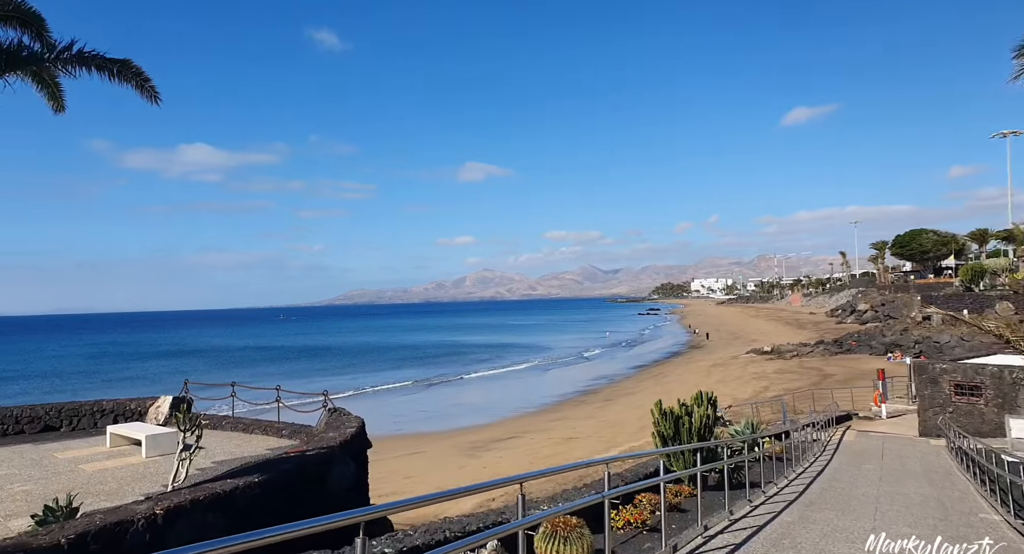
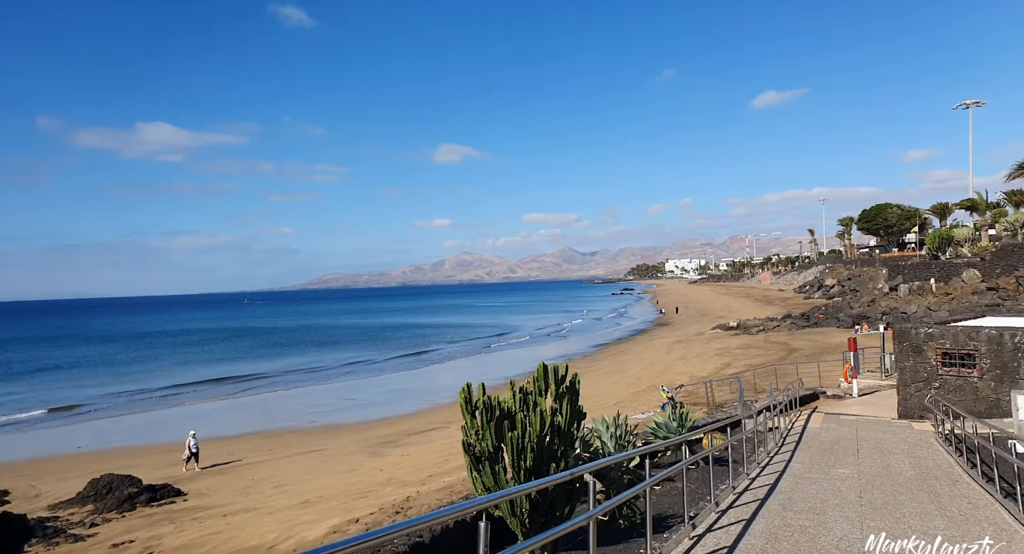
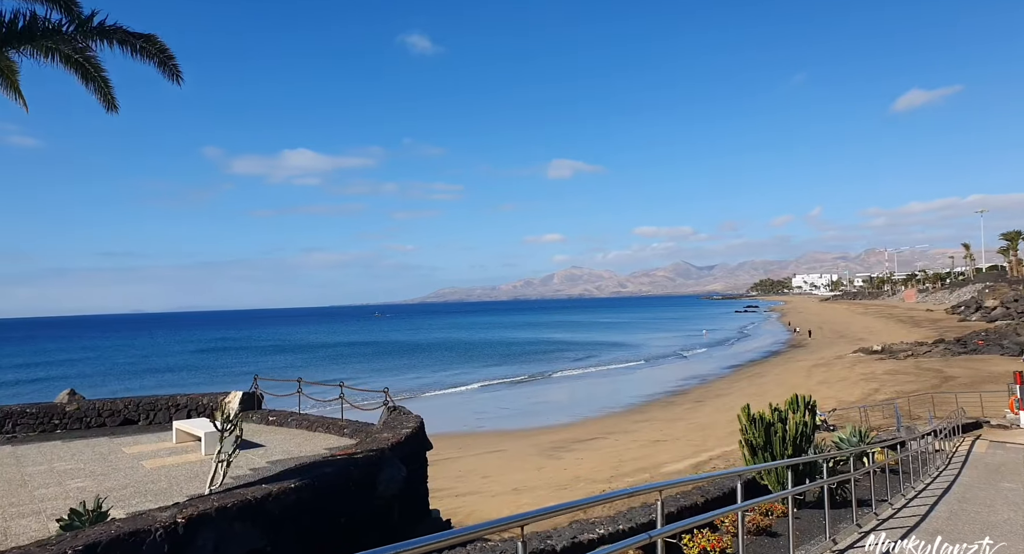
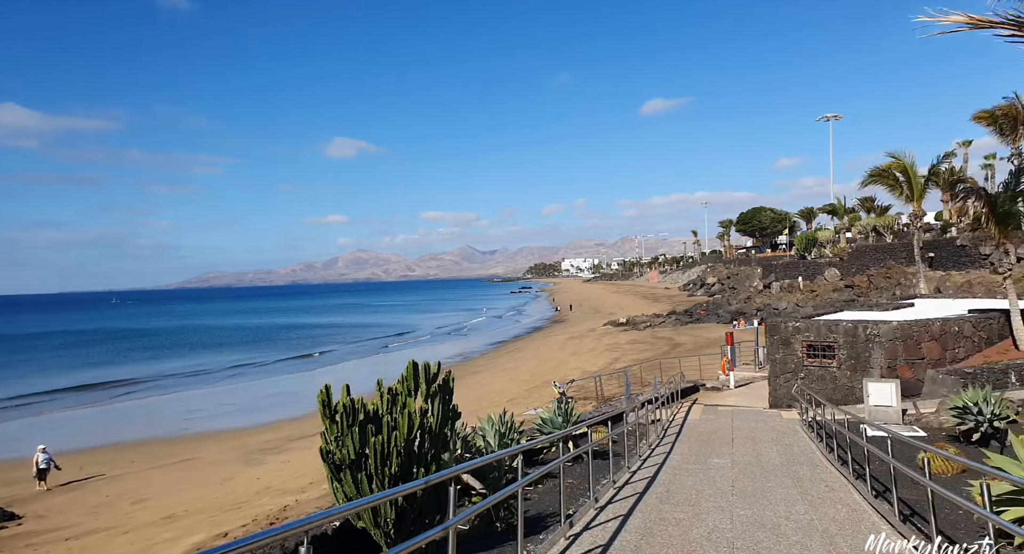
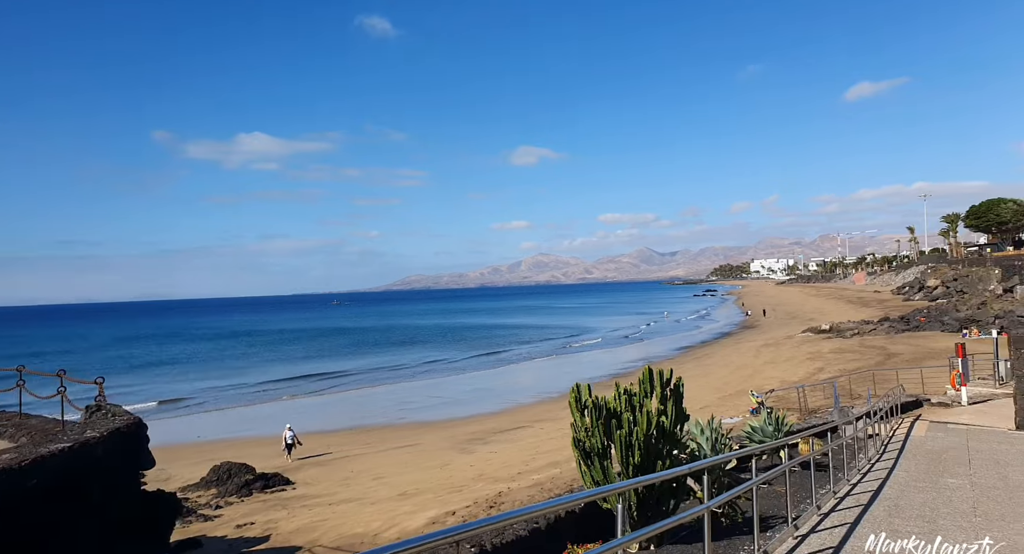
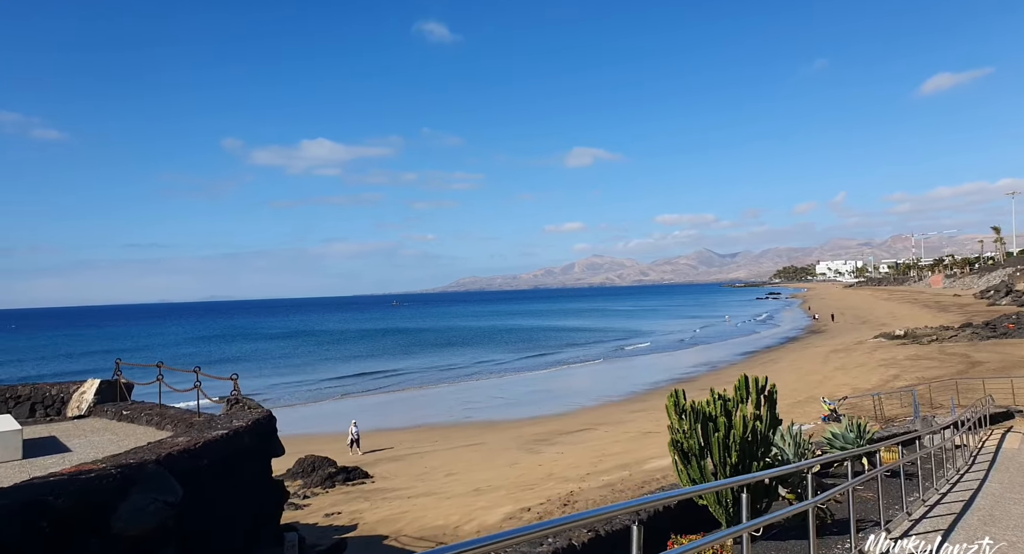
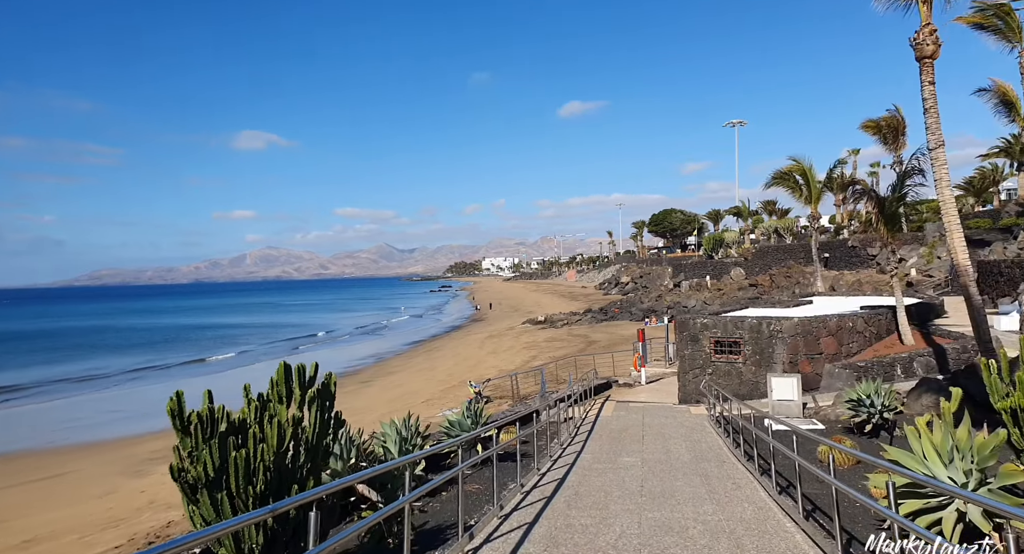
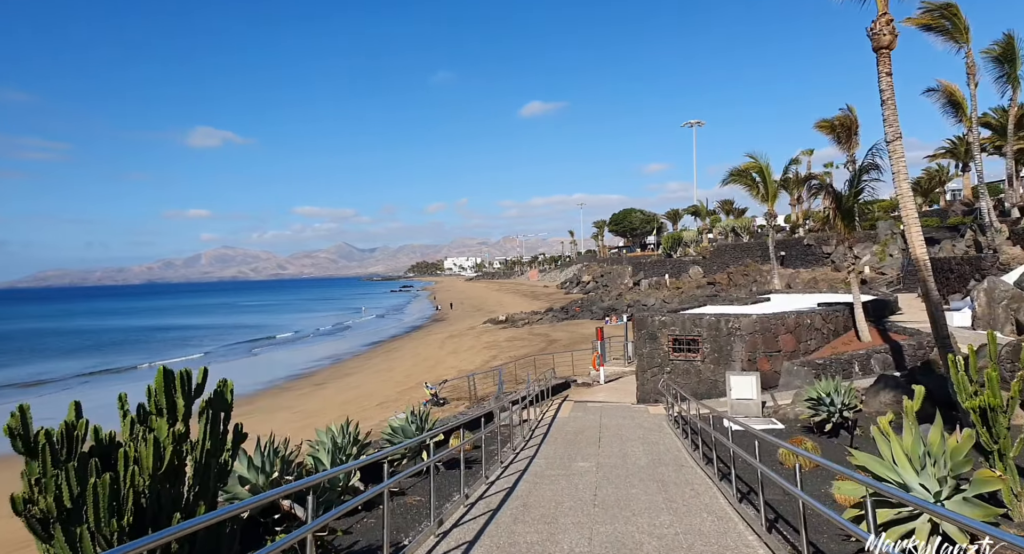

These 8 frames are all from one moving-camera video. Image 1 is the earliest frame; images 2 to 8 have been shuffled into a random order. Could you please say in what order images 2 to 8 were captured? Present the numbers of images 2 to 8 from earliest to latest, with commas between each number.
3, 6, 5, 2, 4, 7, 8
